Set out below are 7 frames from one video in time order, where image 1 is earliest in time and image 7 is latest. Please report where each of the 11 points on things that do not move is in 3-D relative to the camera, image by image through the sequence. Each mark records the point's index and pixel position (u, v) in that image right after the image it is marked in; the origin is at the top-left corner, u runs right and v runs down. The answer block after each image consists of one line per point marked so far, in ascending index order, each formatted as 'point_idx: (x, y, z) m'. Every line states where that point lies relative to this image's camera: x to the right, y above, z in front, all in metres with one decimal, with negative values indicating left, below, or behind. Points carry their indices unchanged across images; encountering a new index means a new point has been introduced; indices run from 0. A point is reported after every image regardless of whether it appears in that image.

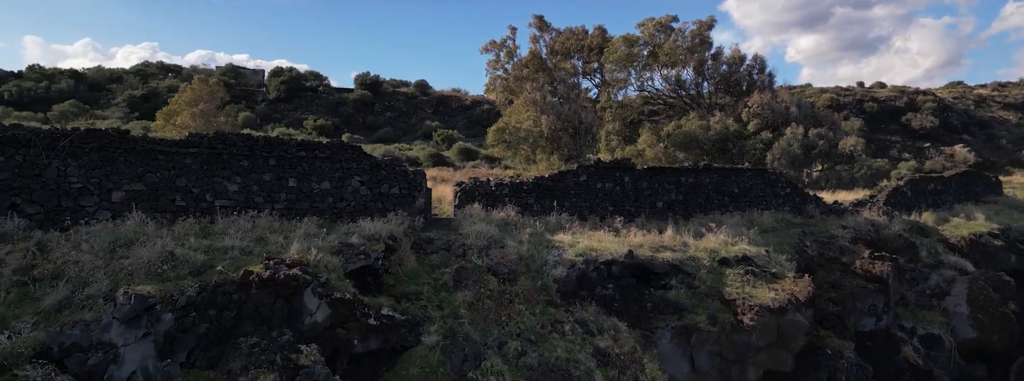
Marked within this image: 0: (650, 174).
0: (+2.6, +0.3, +11.3) m
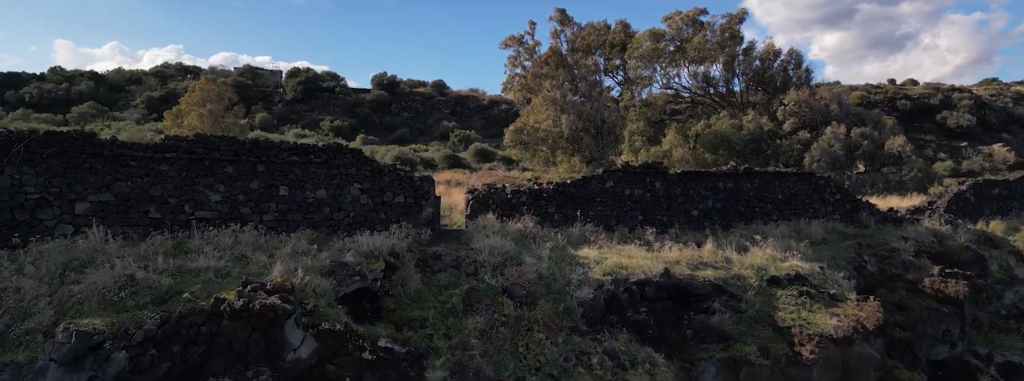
0: (+2.9, +0.2, +10.1) m
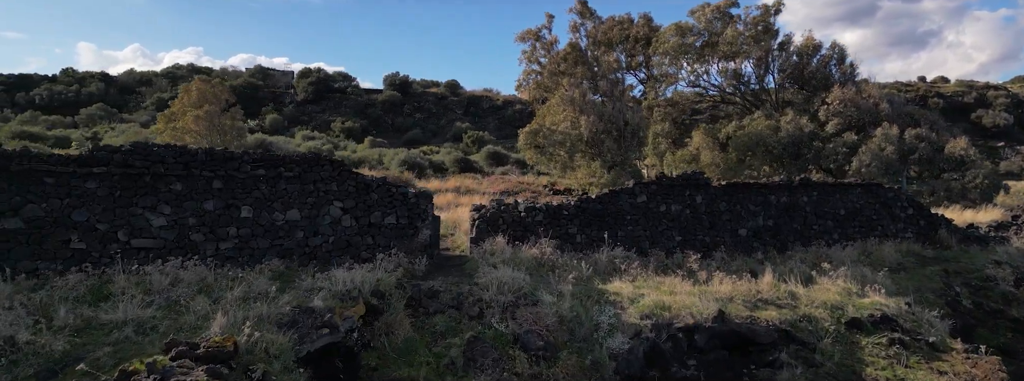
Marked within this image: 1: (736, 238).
0: (+3.1, 0.0, +8.6) m
1: (+3.2, -0.7, +8.5) m
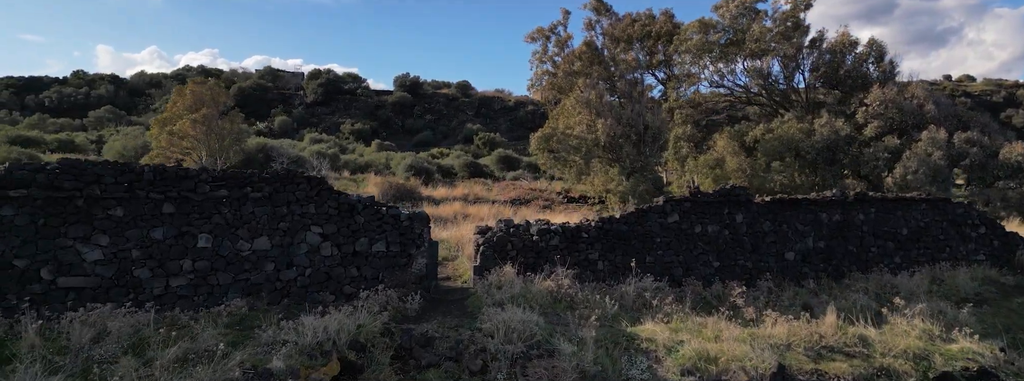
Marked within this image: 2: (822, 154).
0: (+3.2, -0.2, +7.4) m
1: (+3.3, -0.9, +7.4) m
2: (+7.6, +0.9, +14.7) m
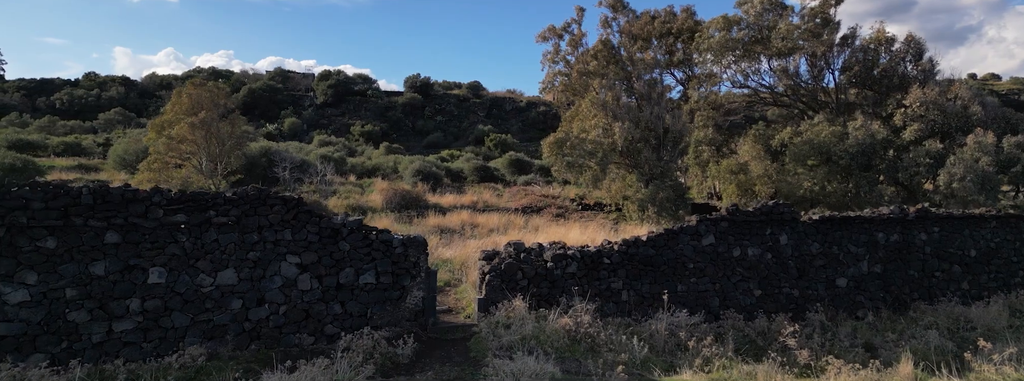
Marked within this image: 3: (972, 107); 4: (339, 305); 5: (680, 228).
0: (+3.4, -0.4, +6.5) m
1: (+3.4, -1.1, +6.4) m
2: (+7.8, +0.7, +13.7) m
3: (+10.4, +1.9, +13.7) m
4: (-1.3, -0.9, +5.0) m
5: (+1.7, -0.4, +6.0) m
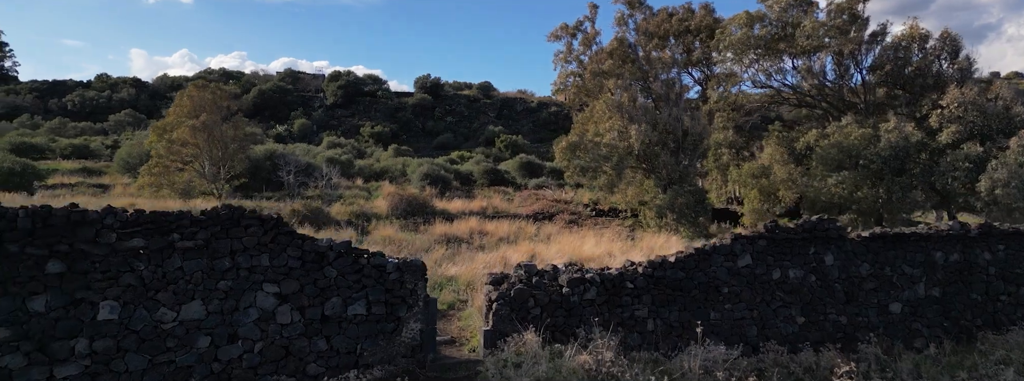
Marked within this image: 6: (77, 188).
0: (+3.5, -0.5, +5.7) m
1: (+3.5, -1.2, +5.7) m
2: (+8.1, +0.6, +12.9) m
3: (+10.6, +1.8, +12.9) m
4: (-1.3, -1.1, +4.3) m
5: (+1.8, -0.5, +5.3) m
6: (-13.5, +0.1, +18.7) m
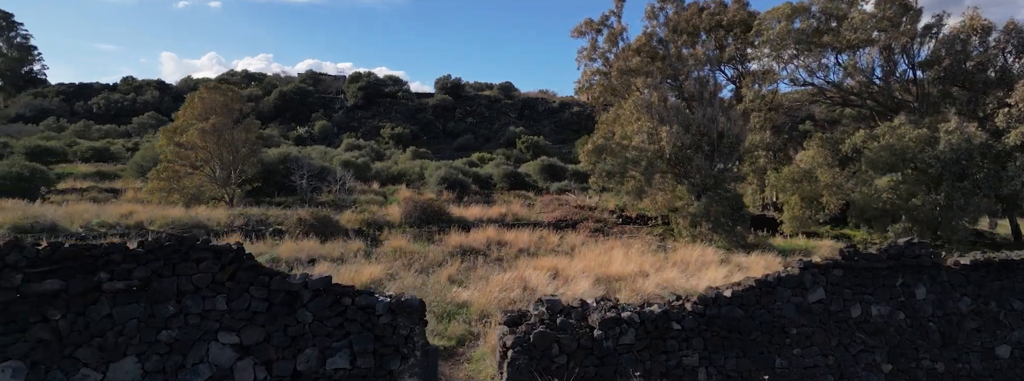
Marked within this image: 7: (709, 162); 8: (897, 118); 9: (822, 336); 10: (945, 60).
0: (+3.6, -0.7, +4.7) m
1: (+3.7, -1.3, +4.6) m
2: (+8.5, +0.4, +11.6) m
3: (+11.0, +1.6, +11.6) m
4: (-1.1, -1.2, +3.4) m
5: (+1.9, -0.7, +4.3) m
6: (-12.9, -0.1, +18.2) m
7: (+4.3, +0.6, +13.1) m
8: (+8.4, +1.6, +13.3) m
9: (+2.0, -1.0, +4.3) m
10: (+9.4, +2.9, +13.2) m
